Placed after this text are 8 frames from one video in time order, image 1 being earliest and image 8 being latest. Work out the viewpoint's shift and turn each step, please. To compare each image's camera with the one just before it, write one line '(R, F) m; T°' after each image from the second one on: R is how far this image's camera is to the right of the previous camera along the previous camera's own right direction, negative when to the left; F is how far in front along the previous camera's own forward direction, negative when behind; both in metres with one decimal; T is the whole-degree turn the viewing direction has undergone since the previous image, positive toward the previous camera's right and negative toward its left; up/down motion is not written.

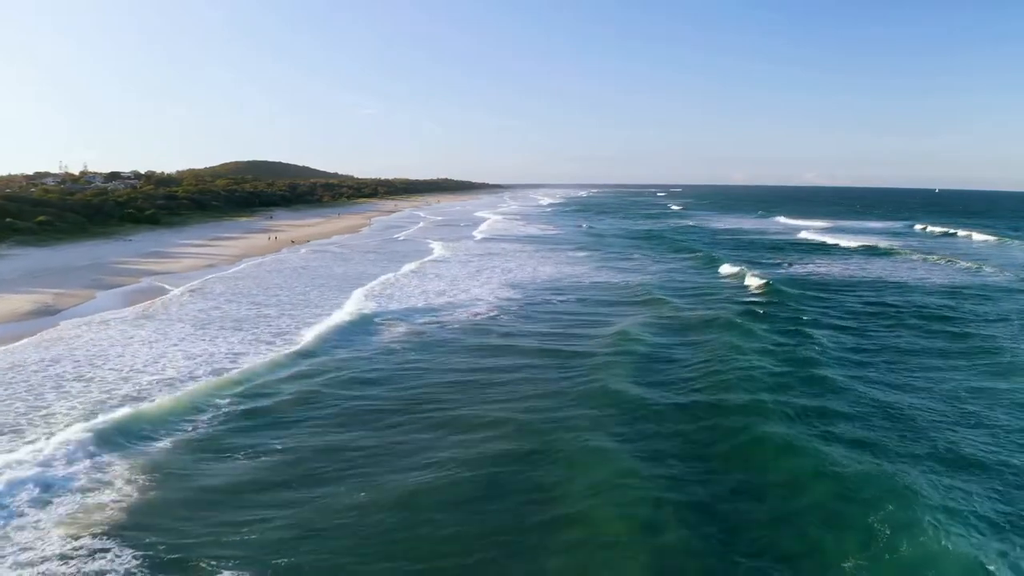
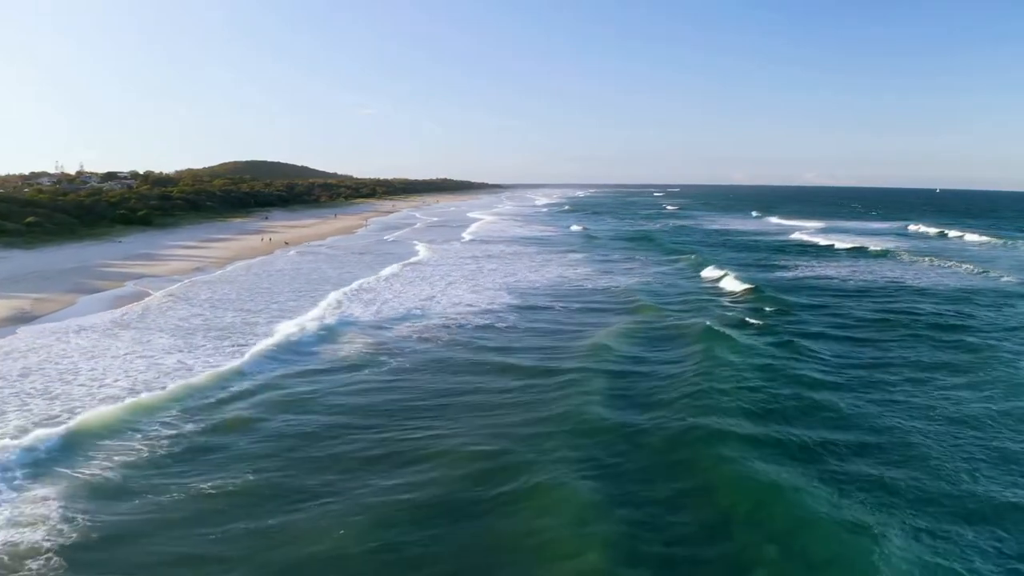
(+0.2, +0.9) m; 0°
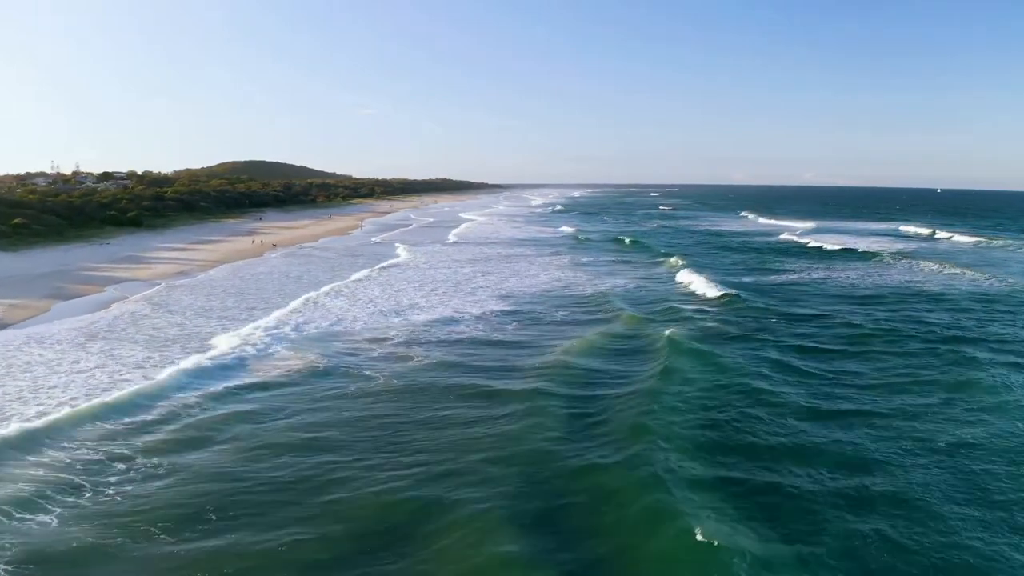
(+0.2, +1.1) m; 0°
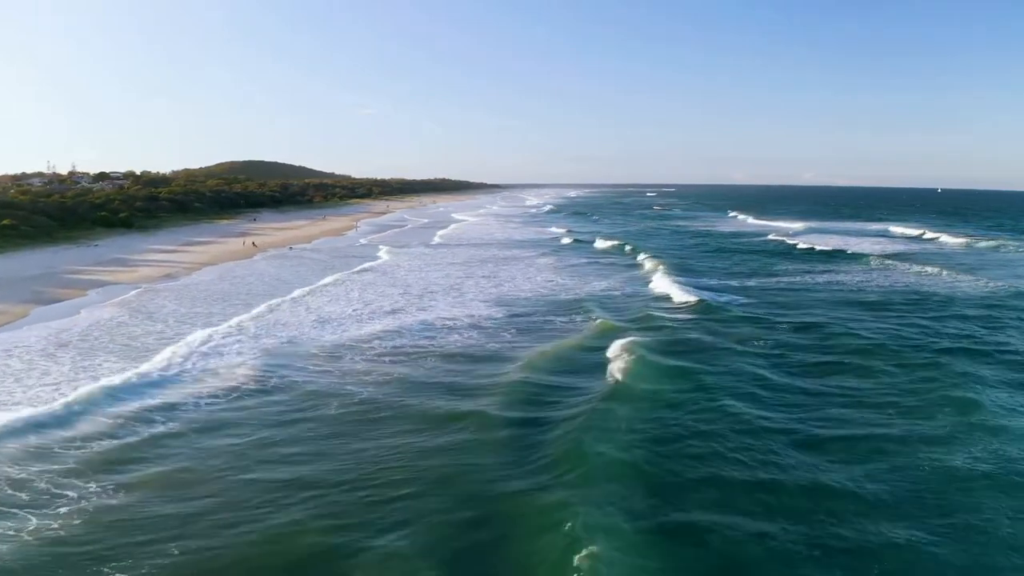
(+0.3, +0.8) m; 0°
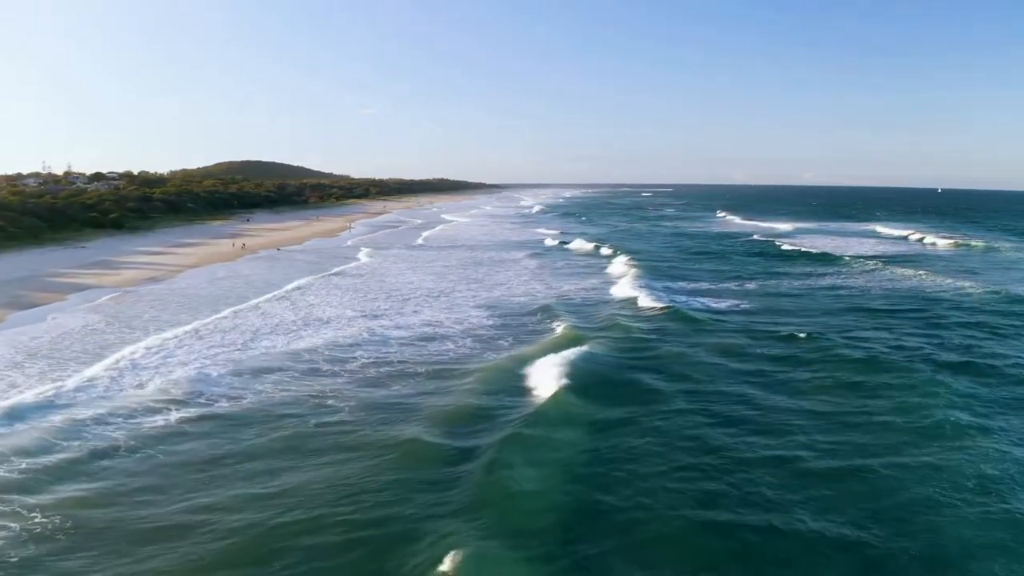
(+0.4, +0.7) m; 0°
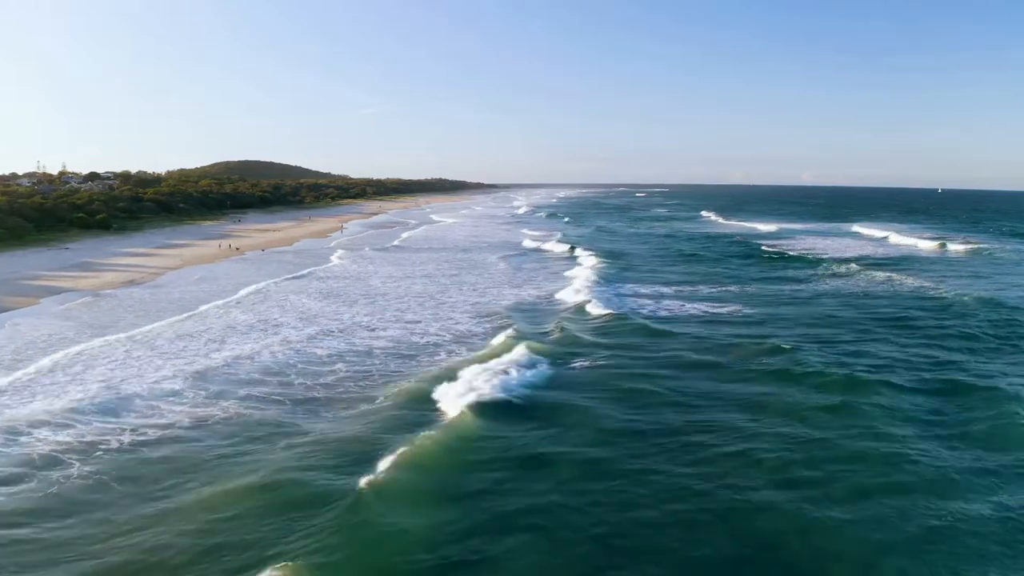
(+0.5, +0.7) m; 0°
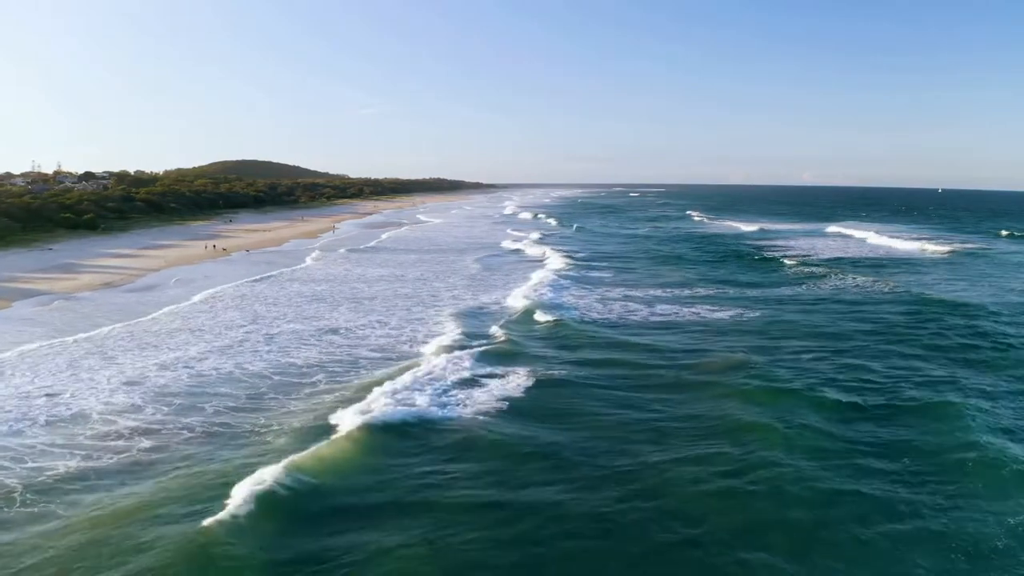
(+0.5, +0.7) m; 0°
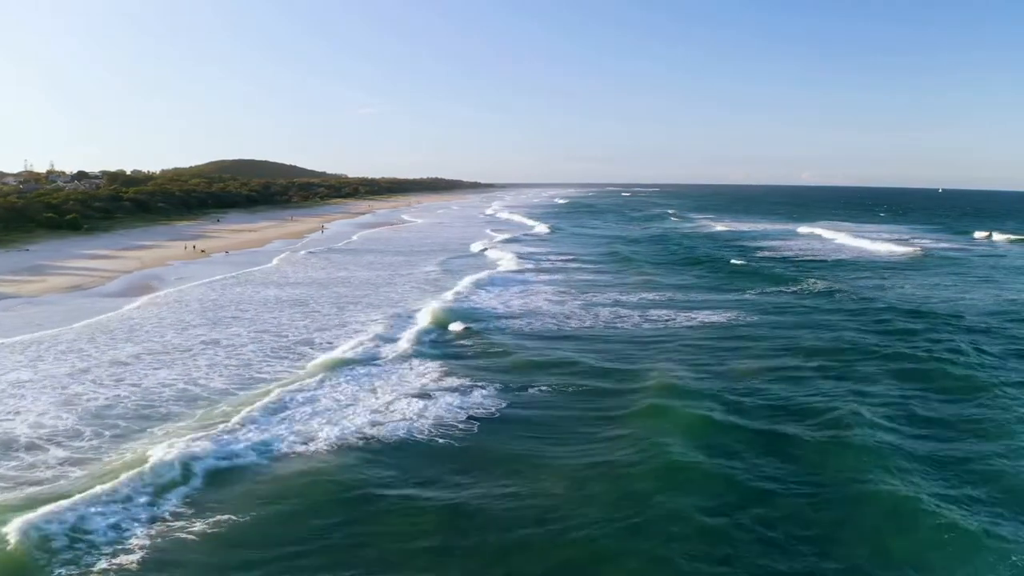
(+0.7, +1.0) m; 0°
